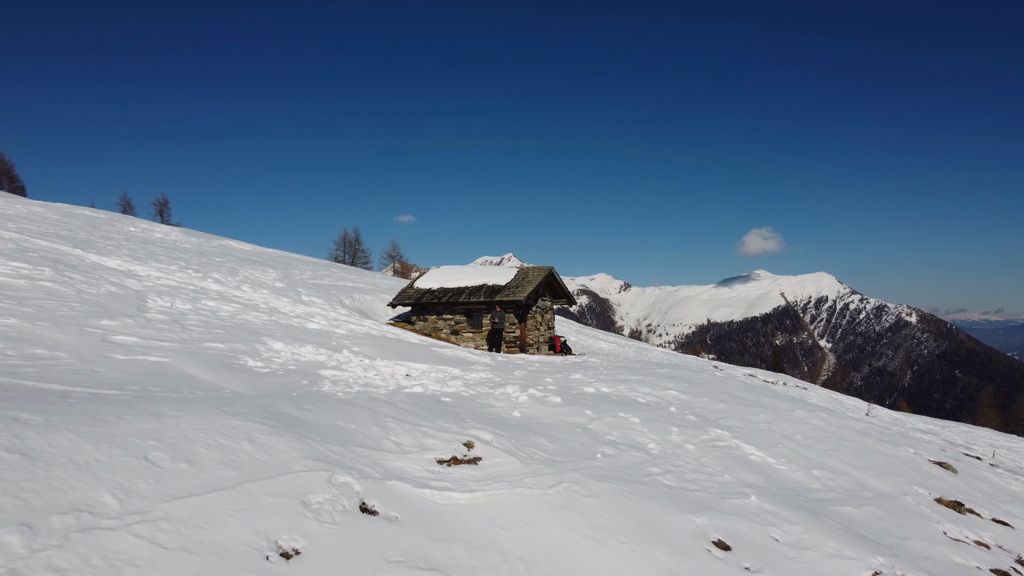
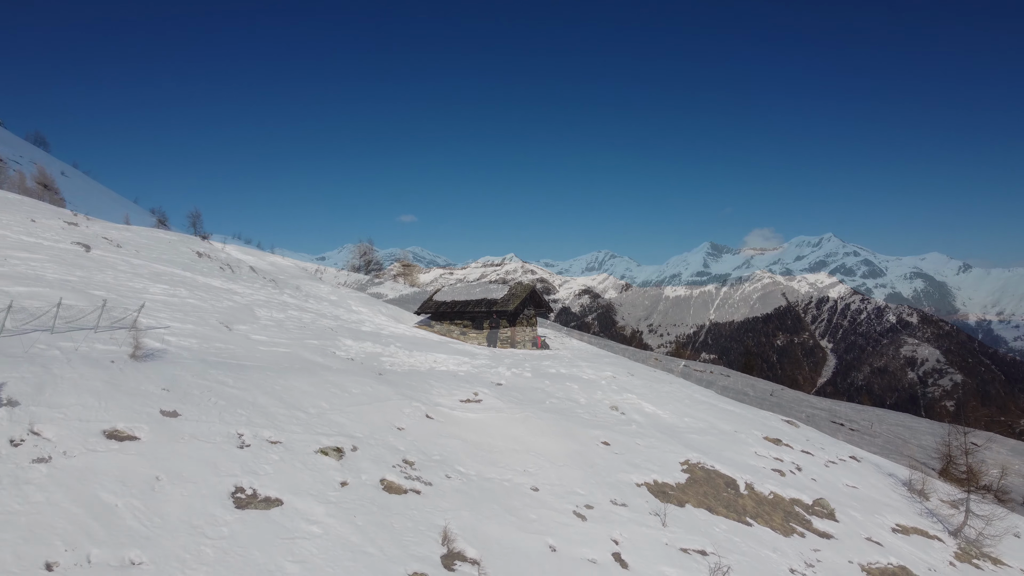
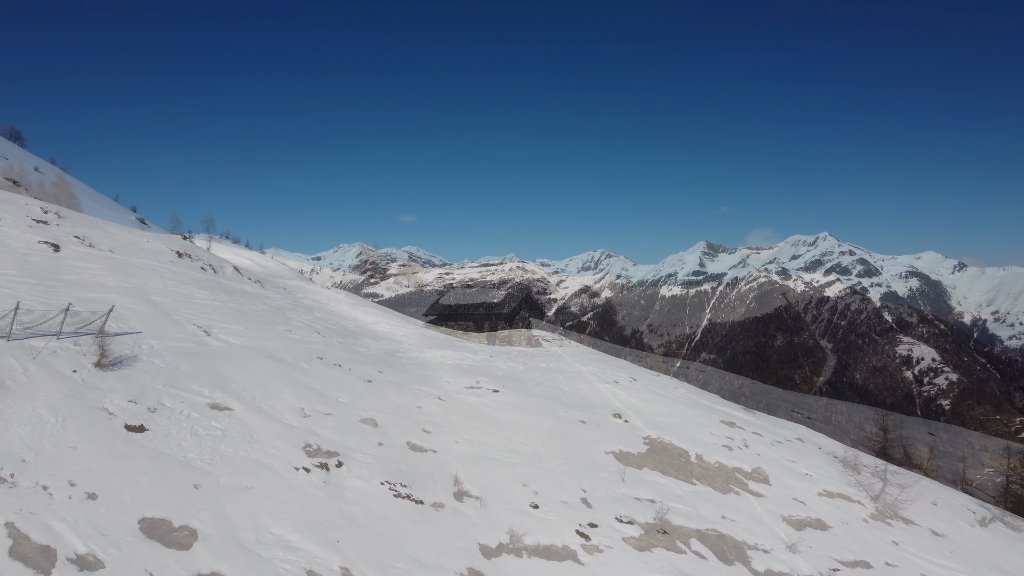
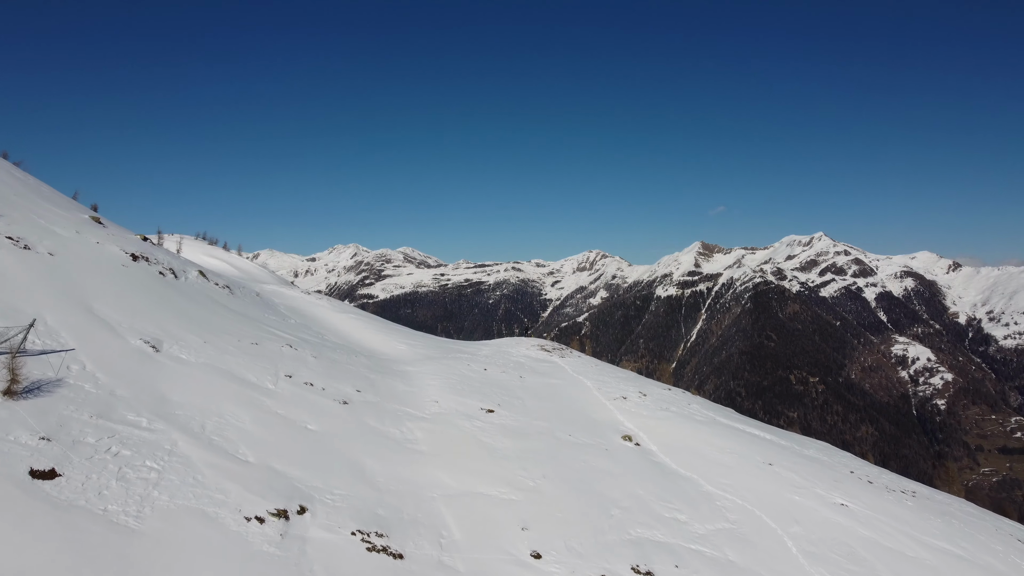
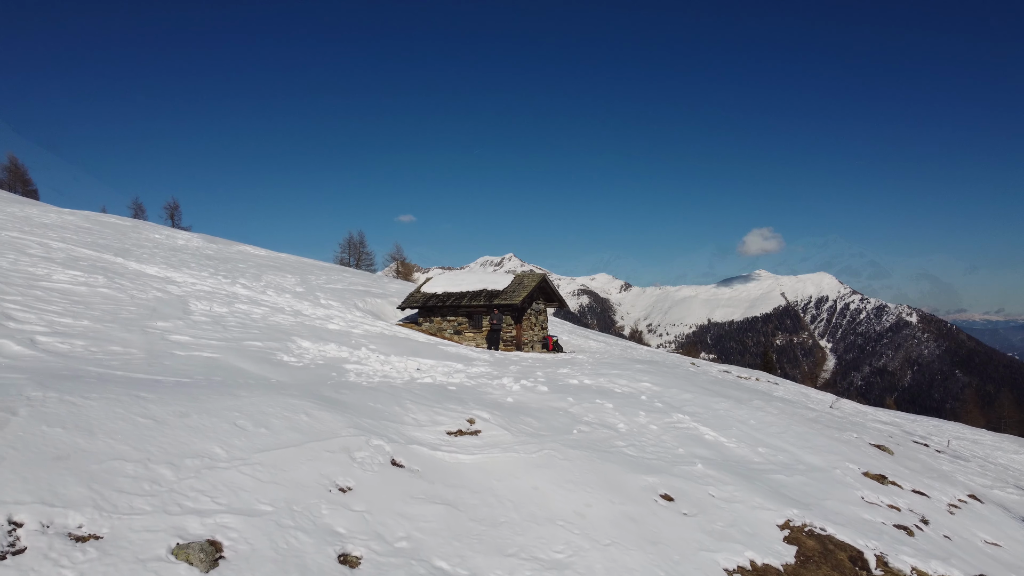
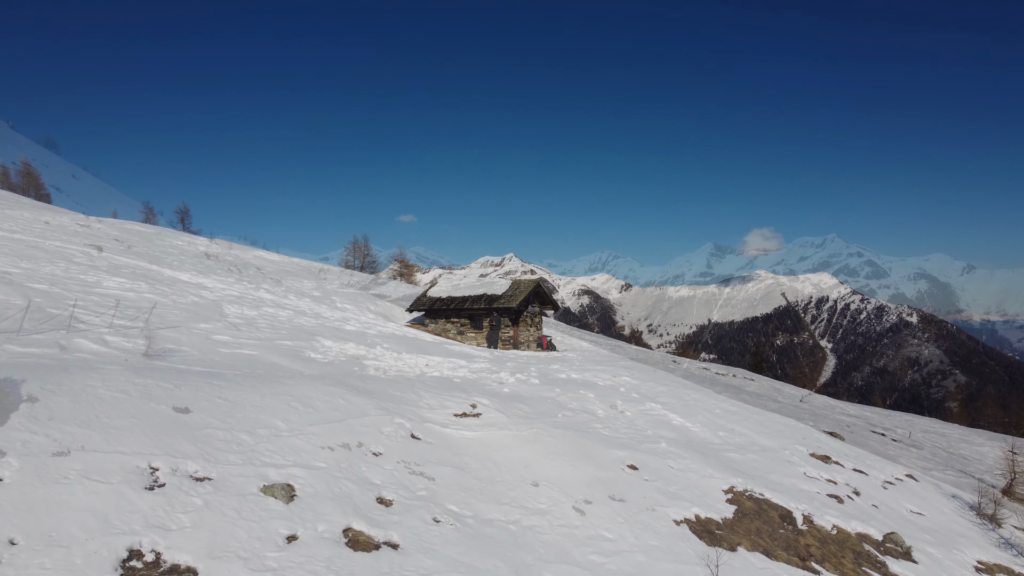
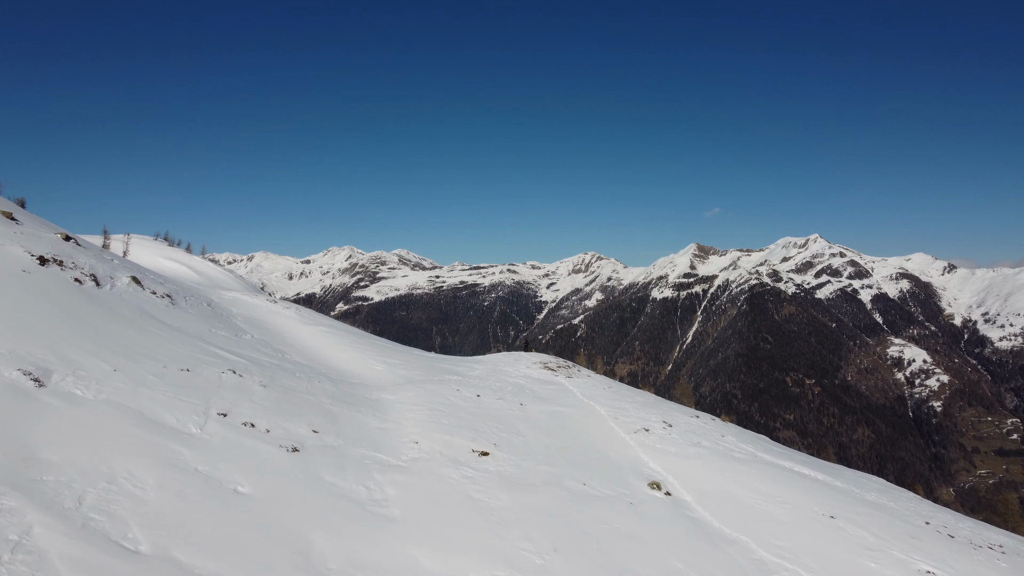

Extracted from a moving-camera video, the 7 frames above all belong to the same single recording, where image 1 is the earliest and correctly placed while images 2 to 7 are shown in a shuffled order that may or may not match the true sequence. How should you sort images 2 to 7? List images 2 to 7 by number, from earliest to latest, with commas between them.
5, 6, 2, 3, 4, 7
